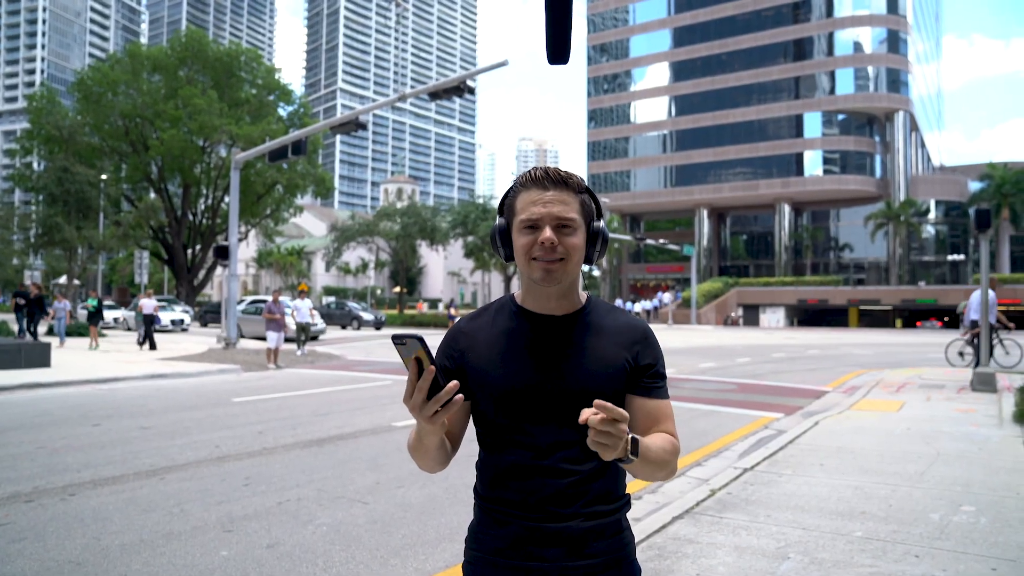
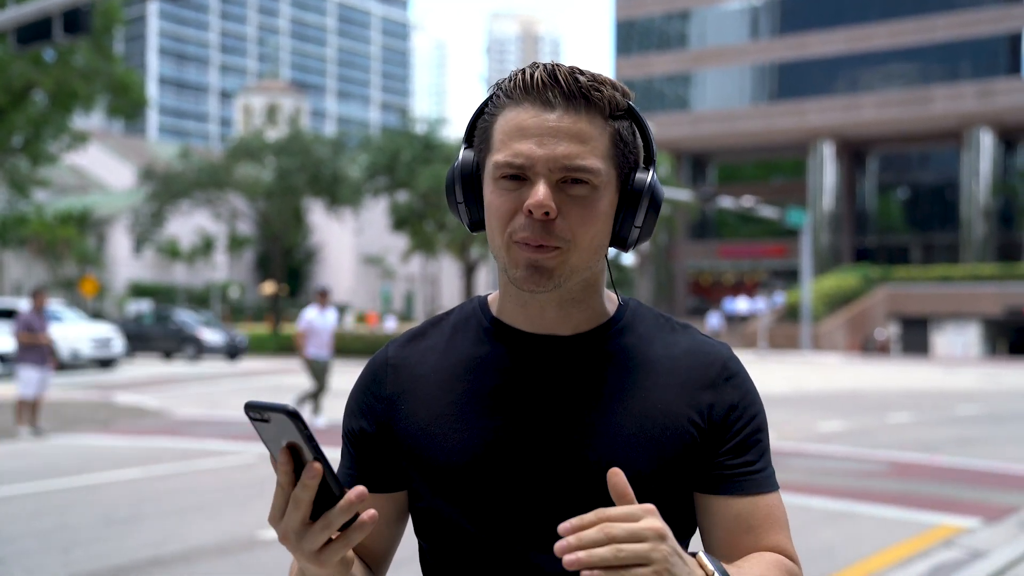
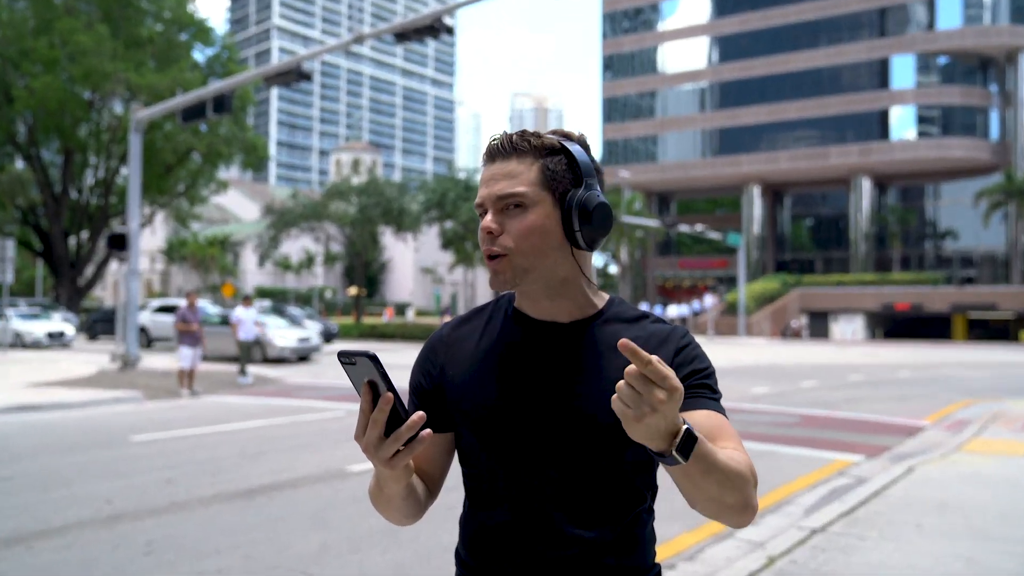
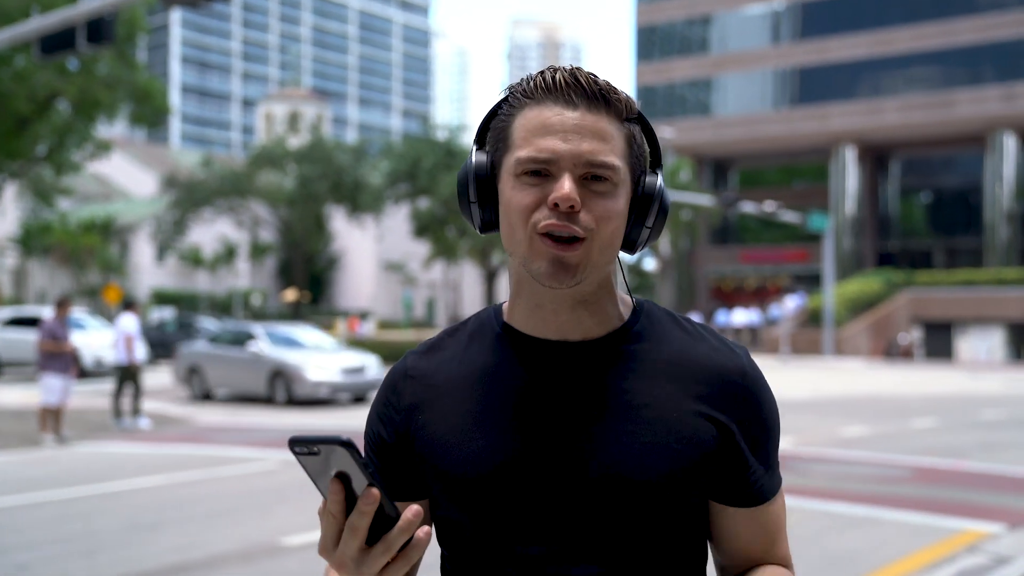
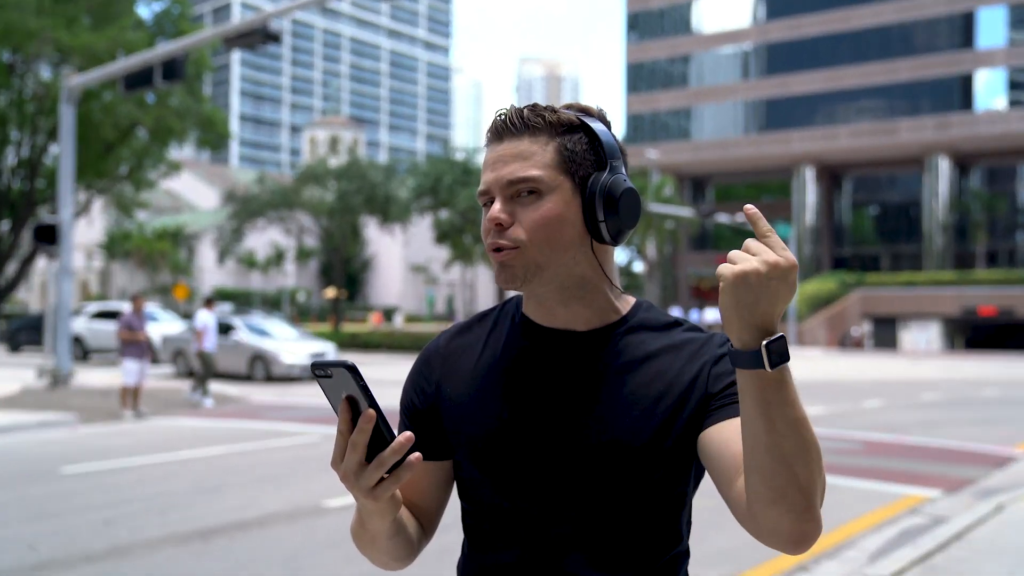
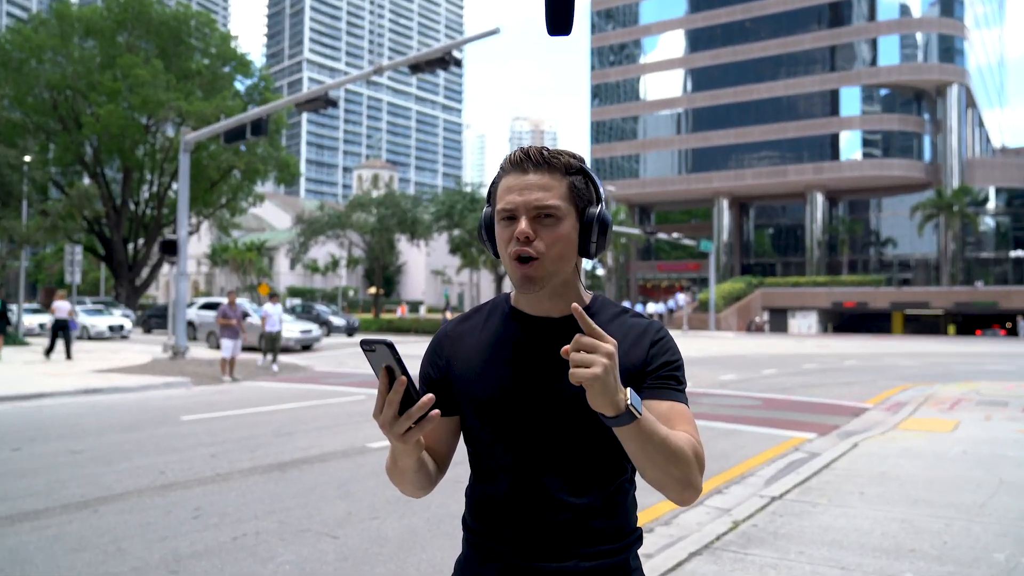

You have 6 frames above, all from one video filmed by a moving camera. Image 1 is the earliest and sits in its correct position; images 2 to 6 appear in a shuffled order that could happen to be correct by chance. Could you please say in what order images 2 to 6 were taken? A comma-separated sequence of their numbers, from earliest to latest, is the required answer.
6, 3, 5, 4, 2
